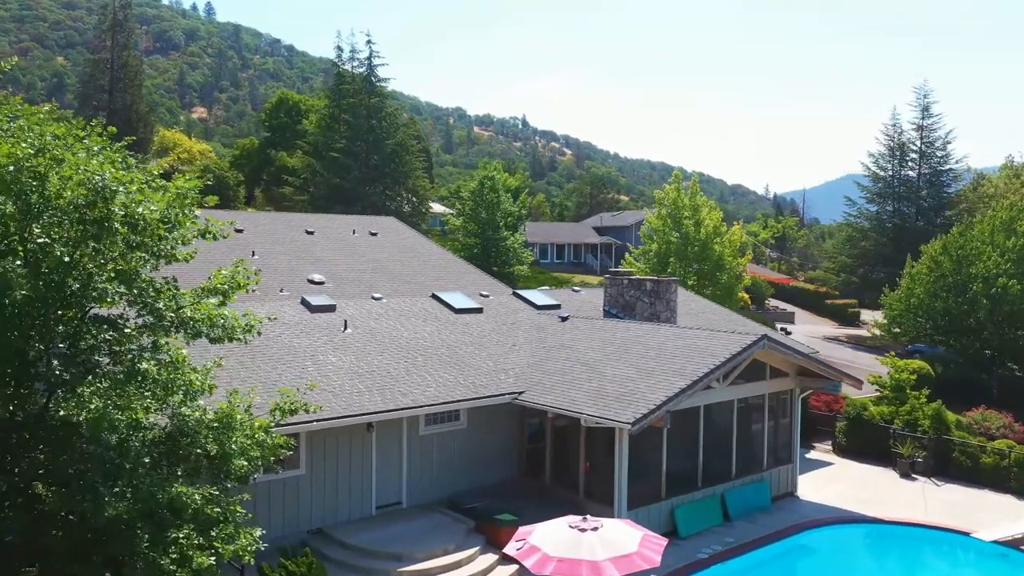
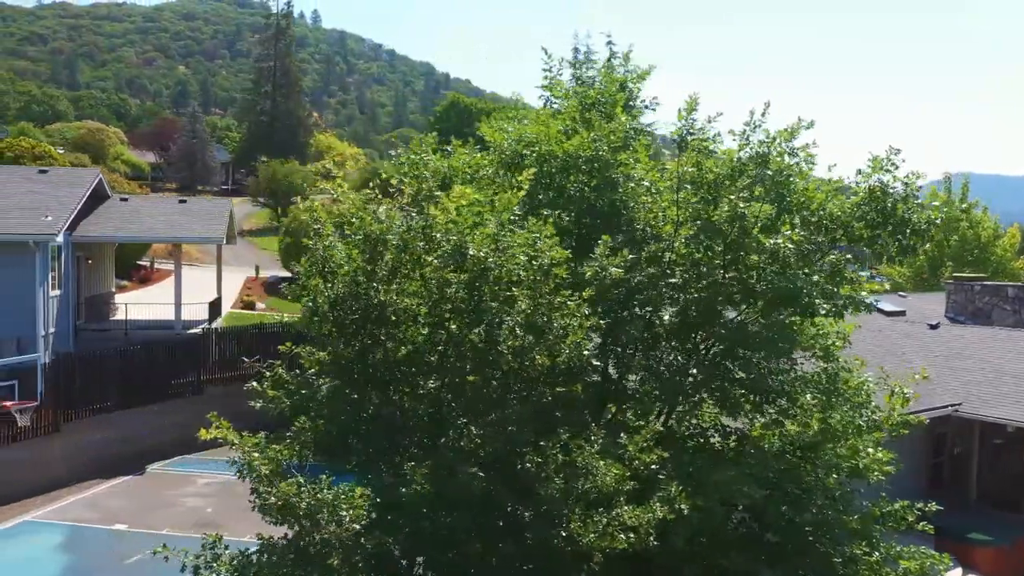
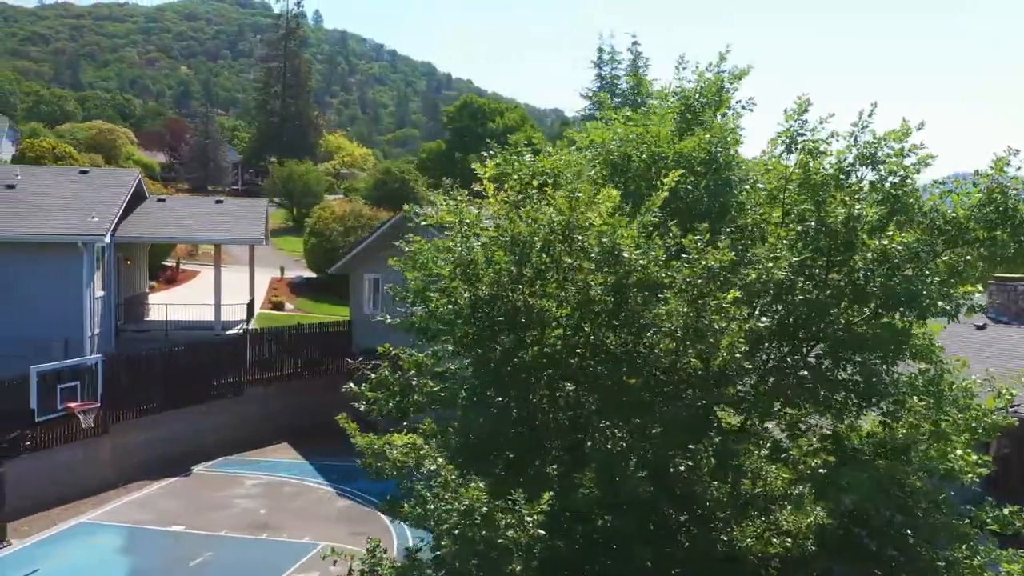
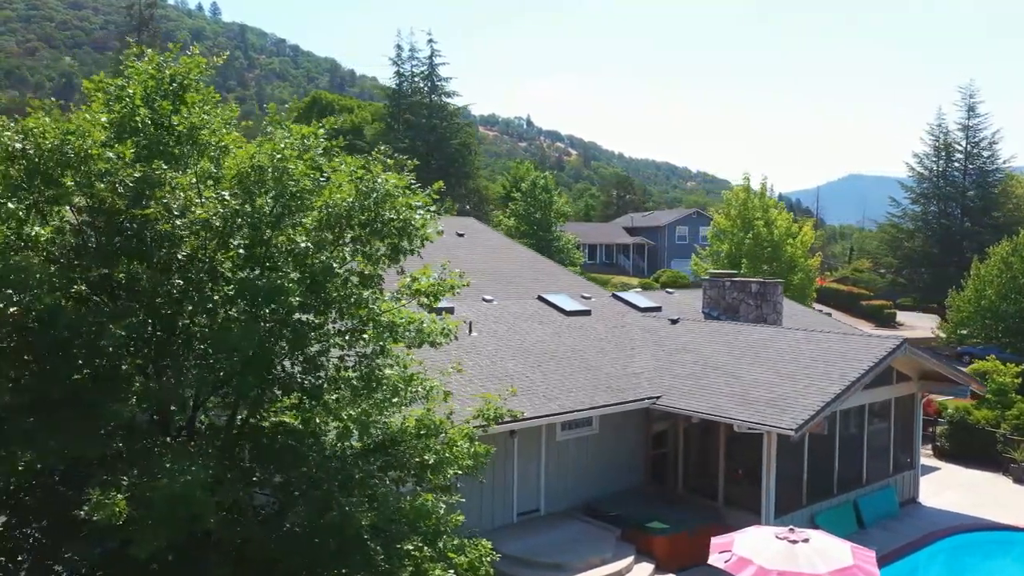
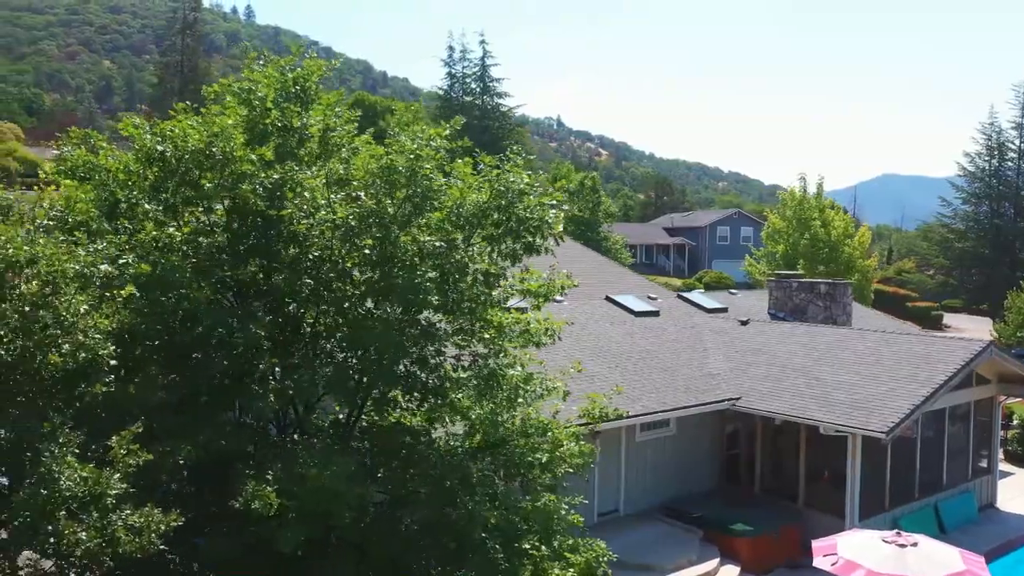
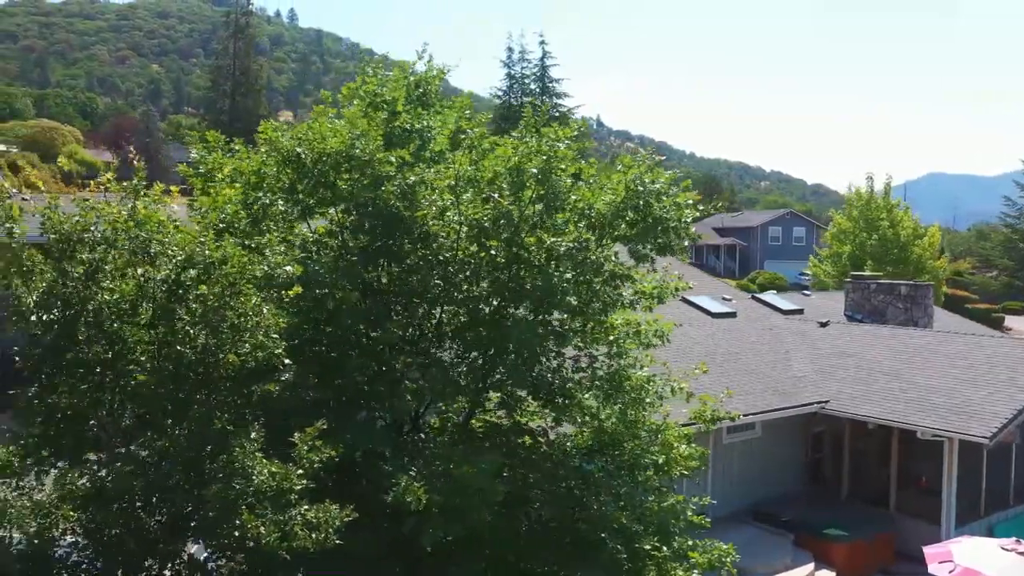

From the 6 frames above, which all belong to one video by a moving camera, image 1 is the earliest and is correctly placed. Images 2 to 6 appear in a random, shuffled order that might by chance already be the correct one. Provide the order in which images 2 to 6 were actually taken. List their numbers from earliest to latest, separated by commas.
4, 5, 6, 2, 3
